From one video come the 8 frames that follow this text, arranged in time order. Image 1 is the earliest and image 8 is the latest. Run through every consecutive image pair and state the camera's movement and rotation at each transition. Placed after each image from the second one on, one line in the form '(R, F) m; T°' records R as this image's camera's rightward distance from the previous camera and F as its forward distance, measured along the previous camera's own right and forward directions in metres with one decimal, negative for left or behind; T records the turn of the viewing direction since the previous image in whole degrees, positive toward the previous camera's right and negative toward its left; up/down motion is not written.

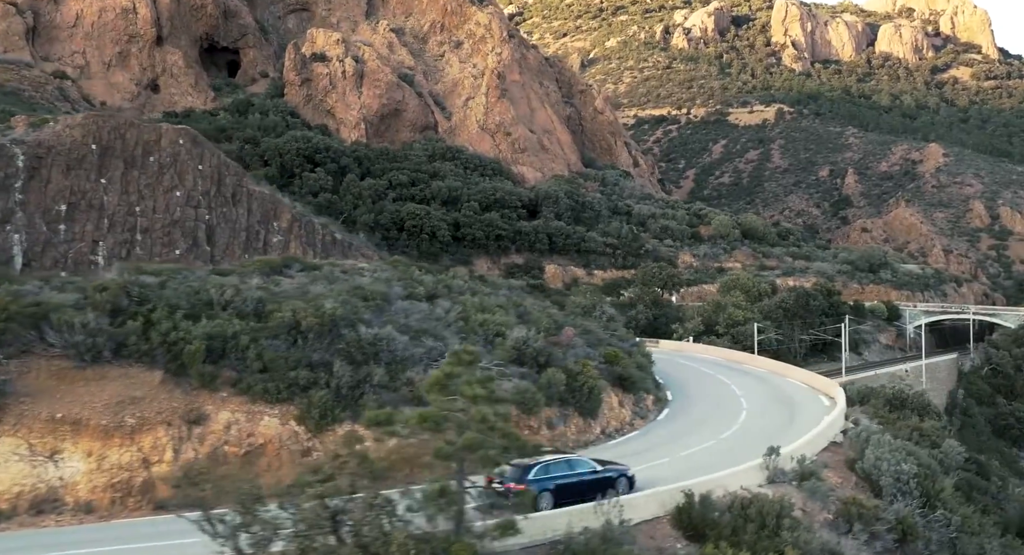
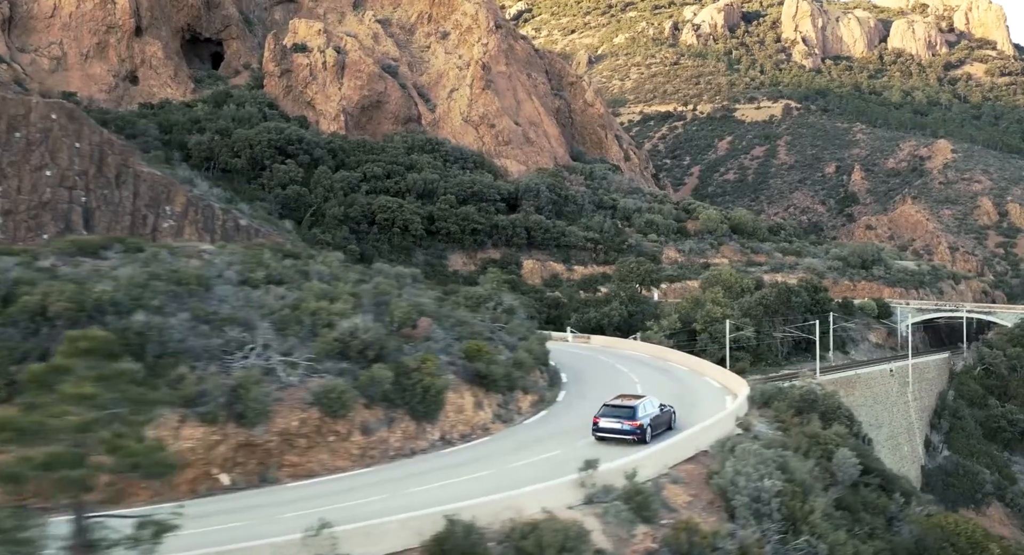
(+2.2, +1.6) m; -1°
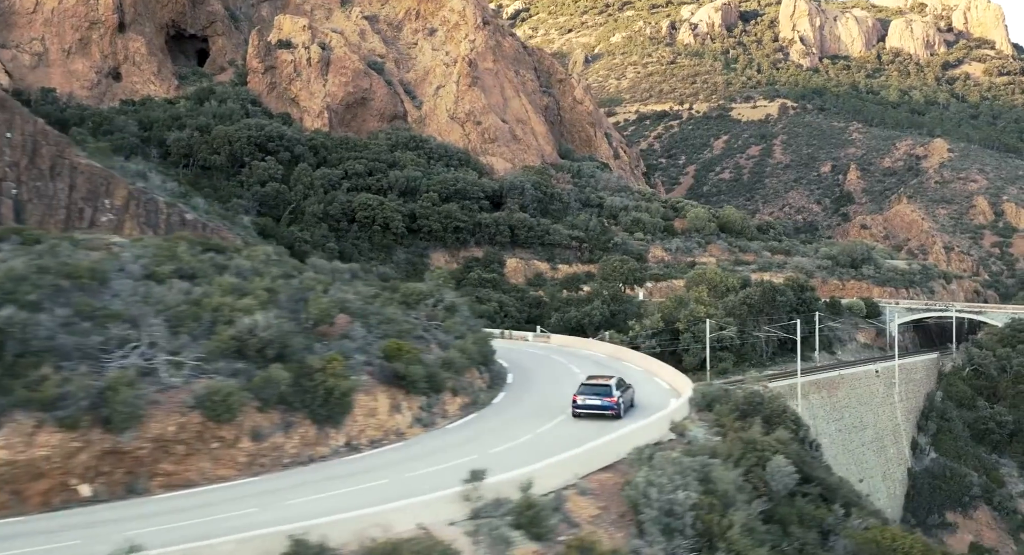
(+1.0, +0.7) m; 0°
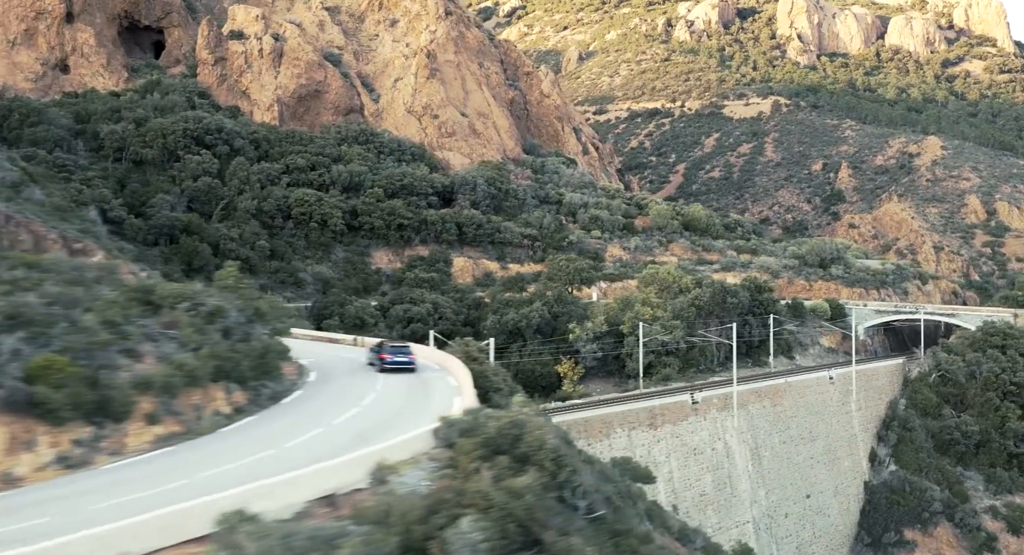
(+3.1, +2.4) m; 0°
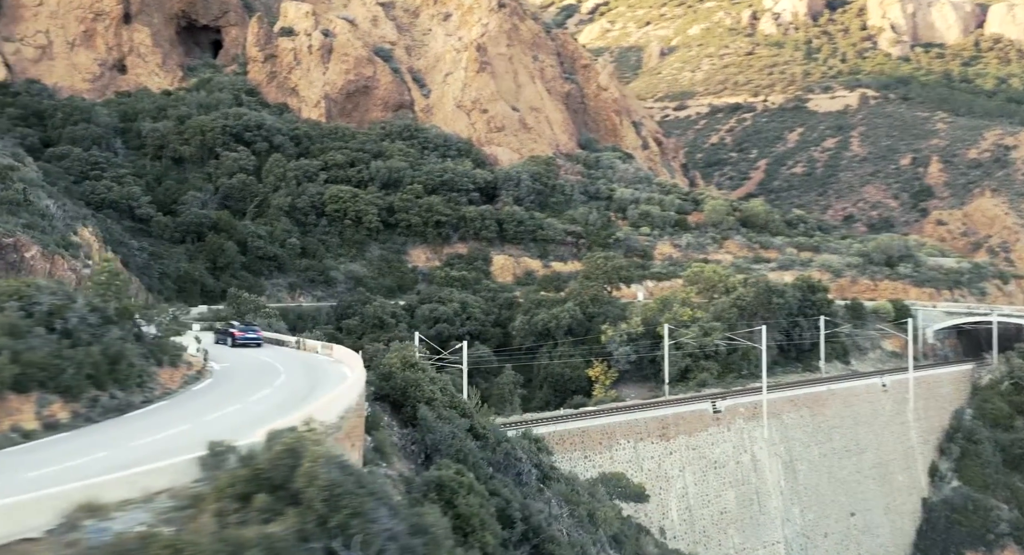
(+2.3, +2.0) m; -6°
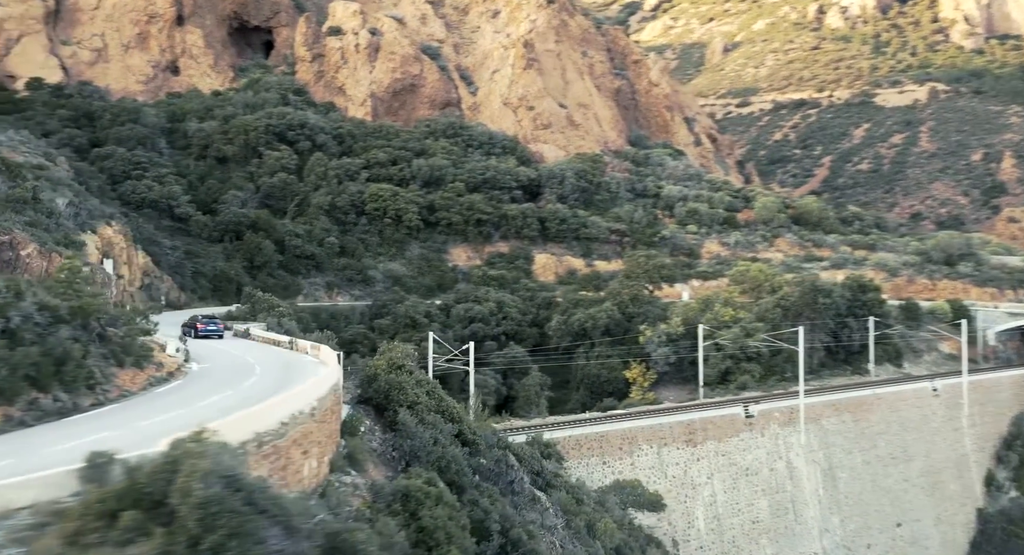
(+1.0, +0.8) m; -4°
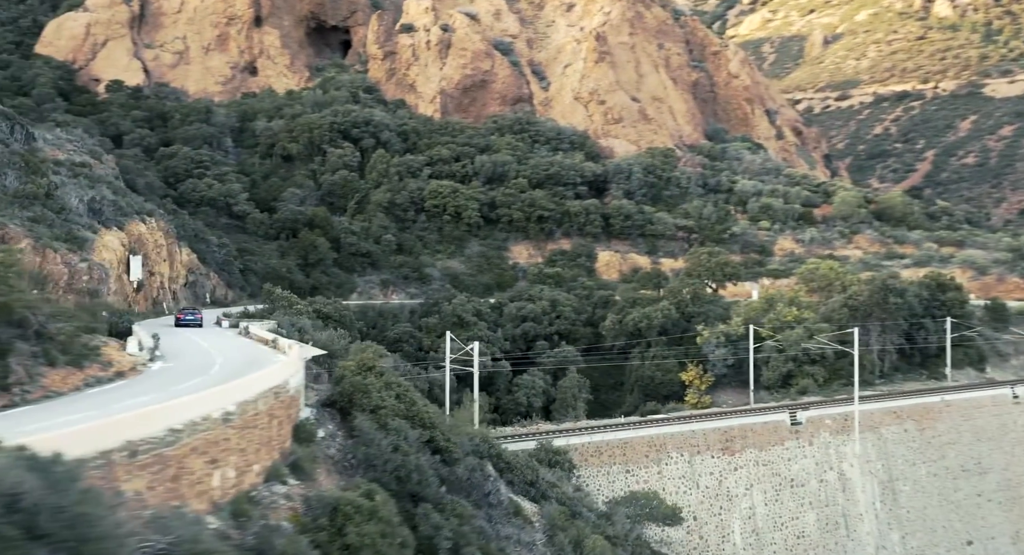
(+1.6, +1.1) m; -6°
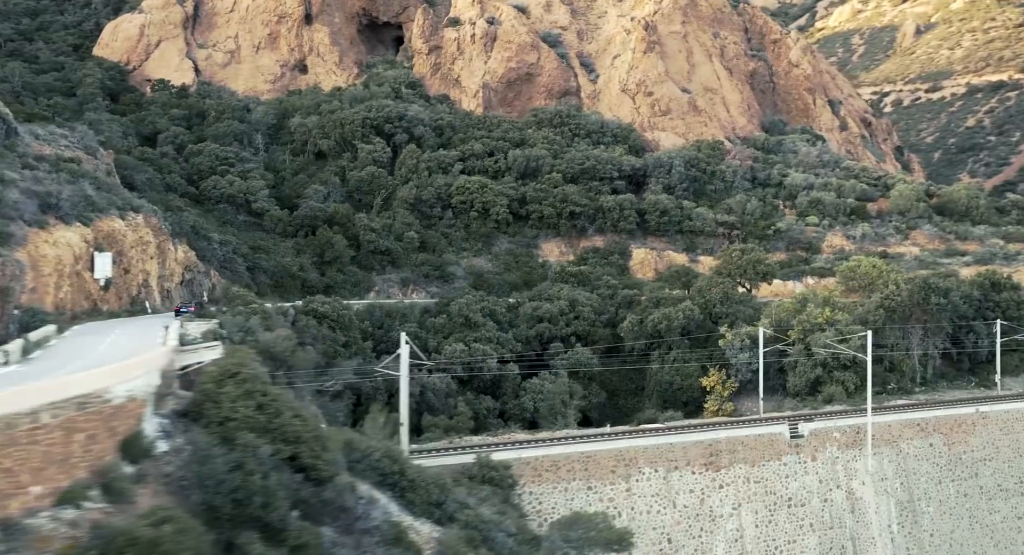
(+2.5, +1.6) m; -5°
